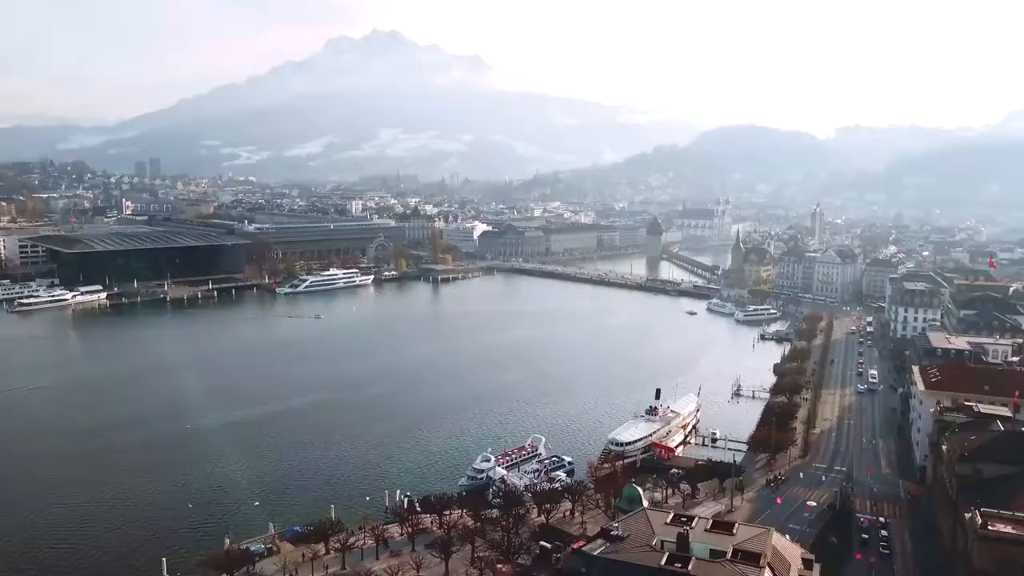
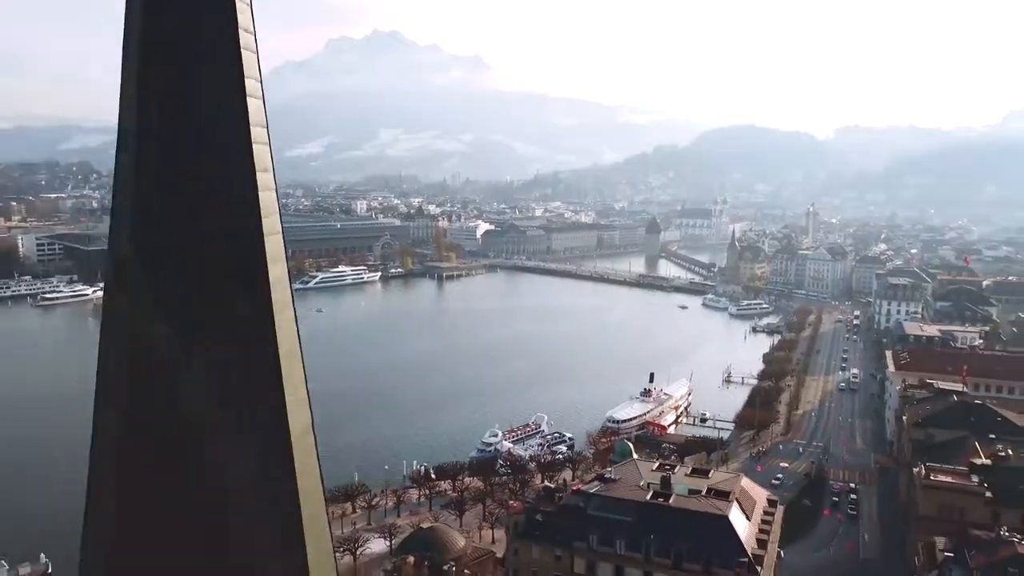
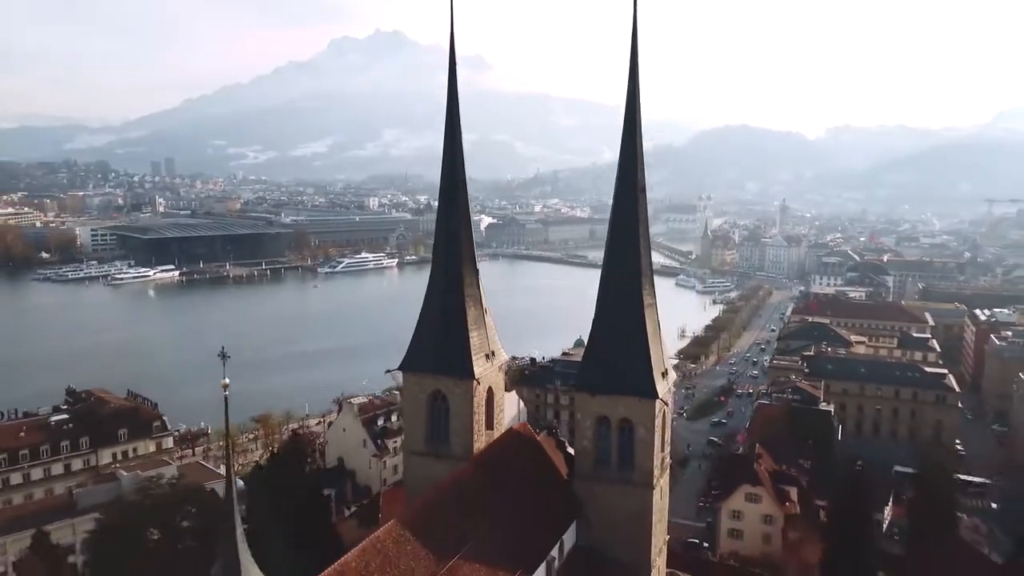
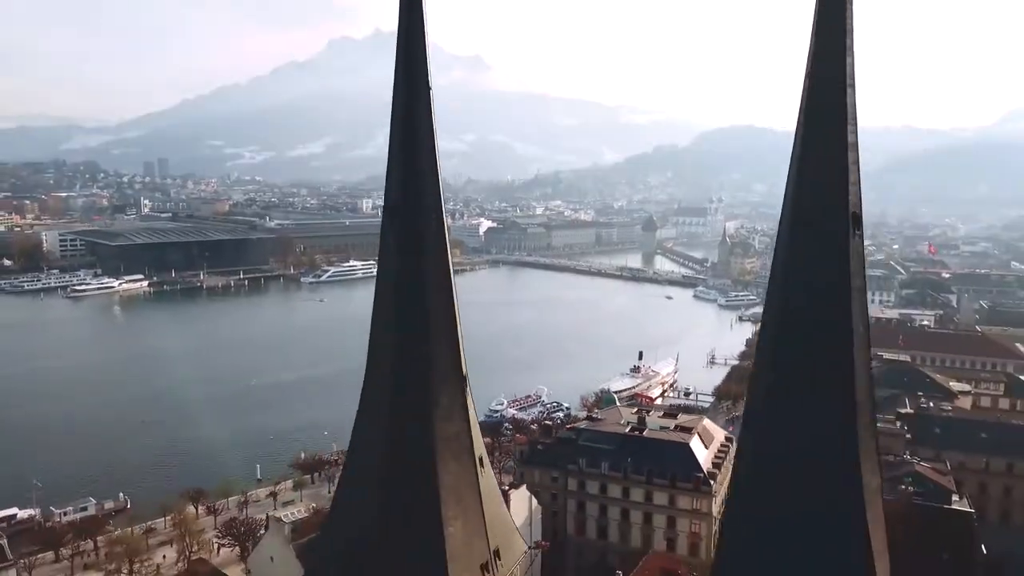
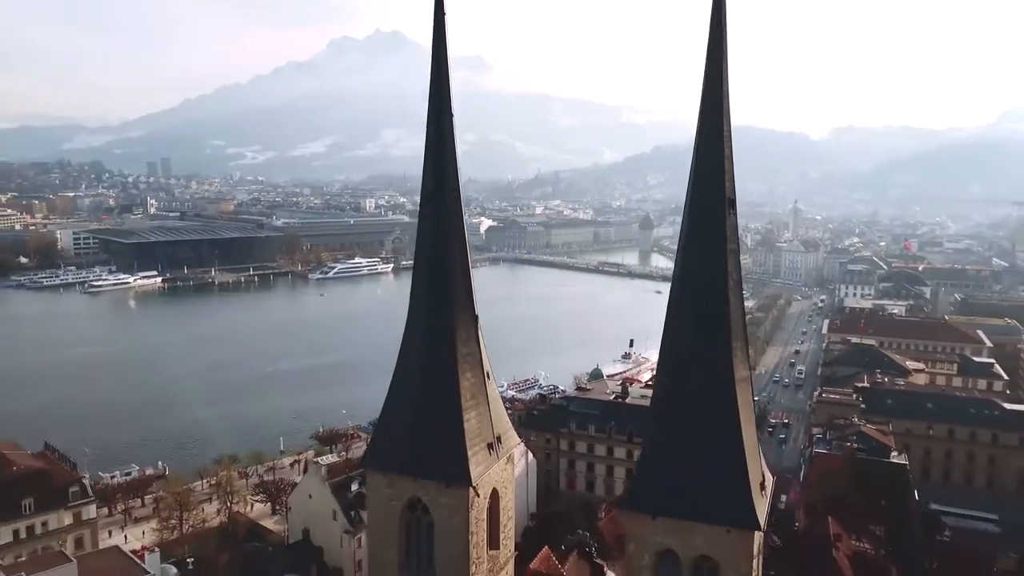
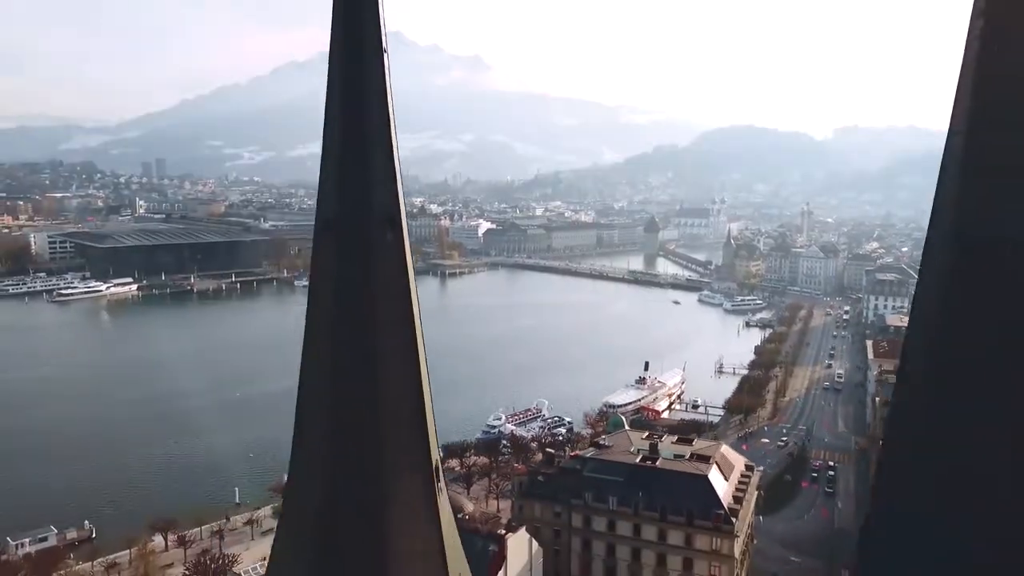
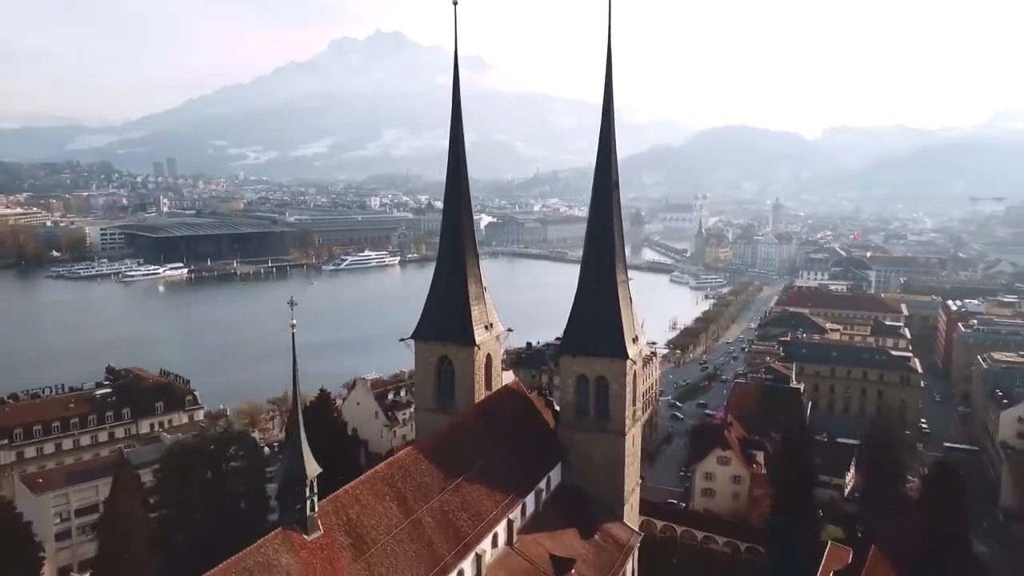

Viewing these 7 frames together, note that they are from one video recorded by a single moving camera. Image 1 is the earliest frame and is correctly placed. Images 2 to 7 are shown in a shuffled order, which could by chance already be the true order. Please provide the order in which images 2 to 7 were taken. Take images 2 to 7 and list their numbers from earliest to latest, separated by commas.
2, 6, 4, 5, 3, 7
